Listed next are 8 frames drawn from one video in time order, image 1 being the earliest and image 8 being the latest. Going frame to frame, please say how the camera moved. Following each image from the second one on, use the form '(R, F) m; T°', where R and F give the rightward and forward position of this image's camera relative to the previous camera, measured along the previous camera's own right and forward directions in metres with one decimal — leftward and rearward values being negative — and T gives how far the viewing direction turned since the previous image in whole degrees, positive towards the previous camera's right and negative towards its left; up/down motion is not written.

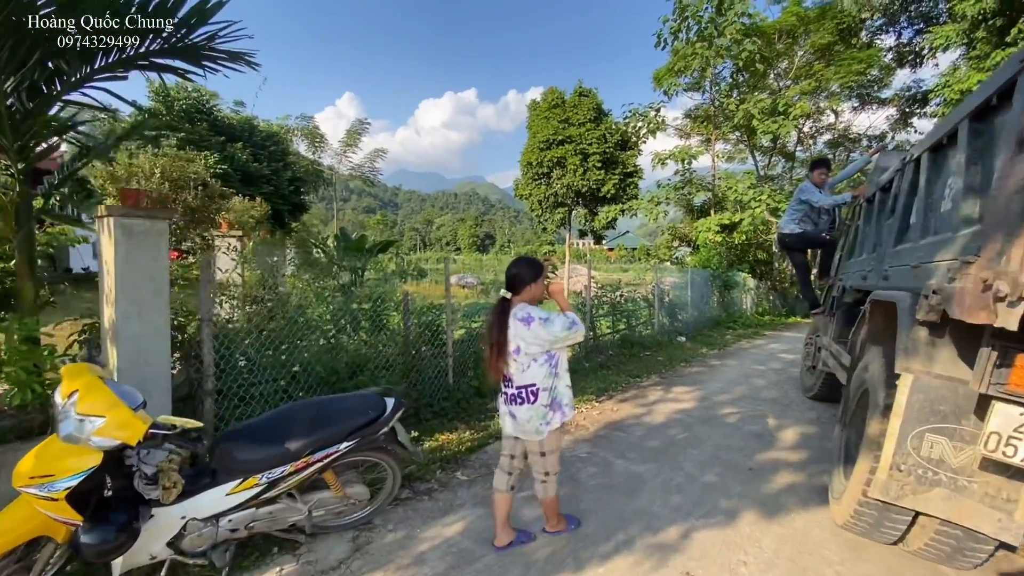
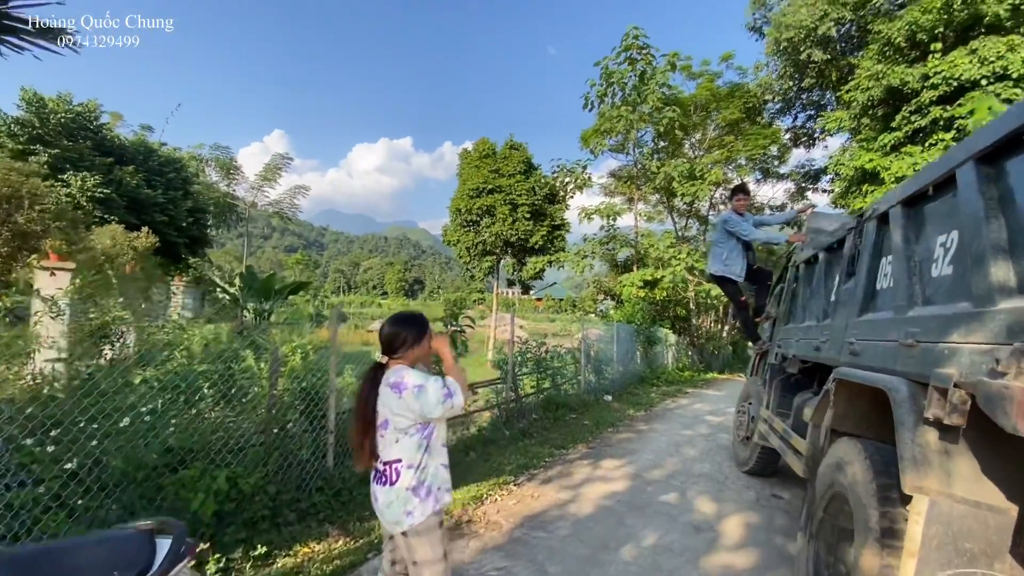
(+0.2, +0.8) m; +8°
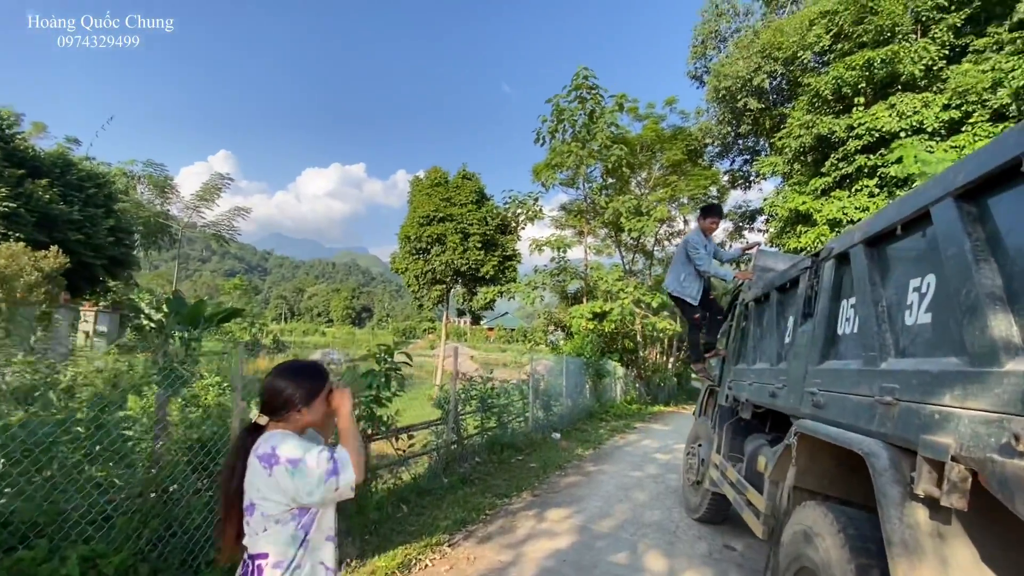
(+0.1, +0.4) m; +6°
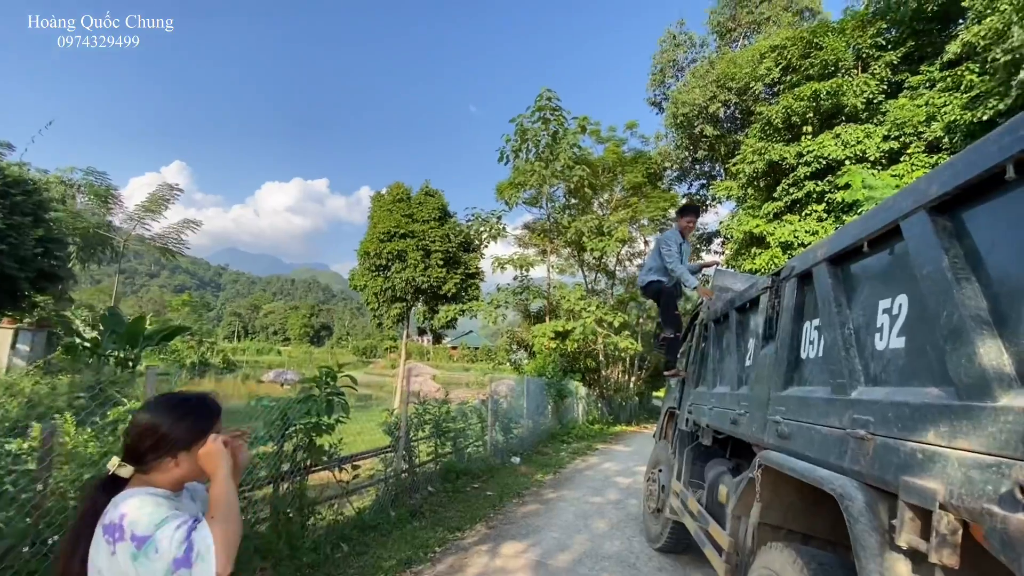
(+0.1, +0.2) m; +4°
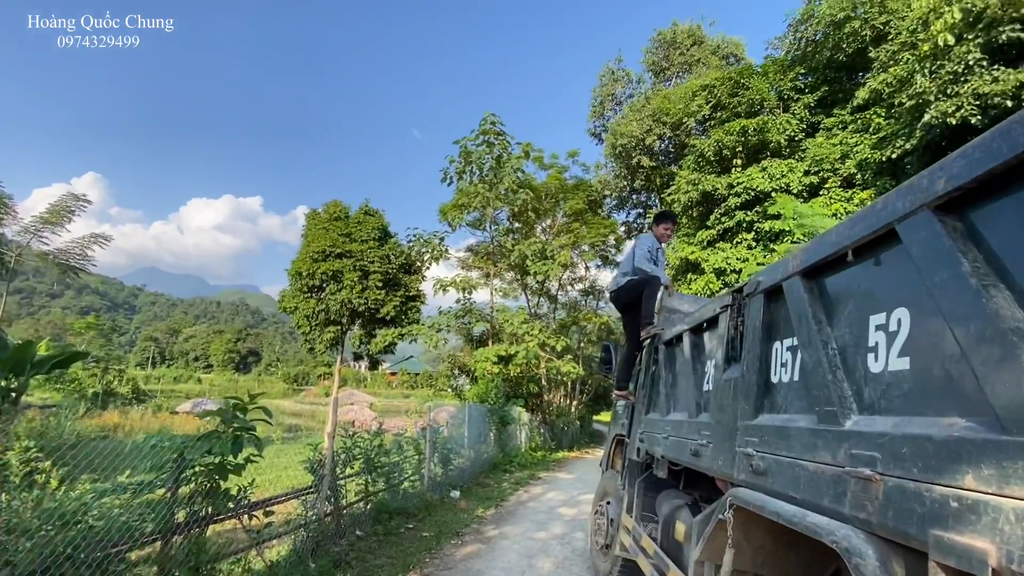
(0.0, +0.3) m; +7°
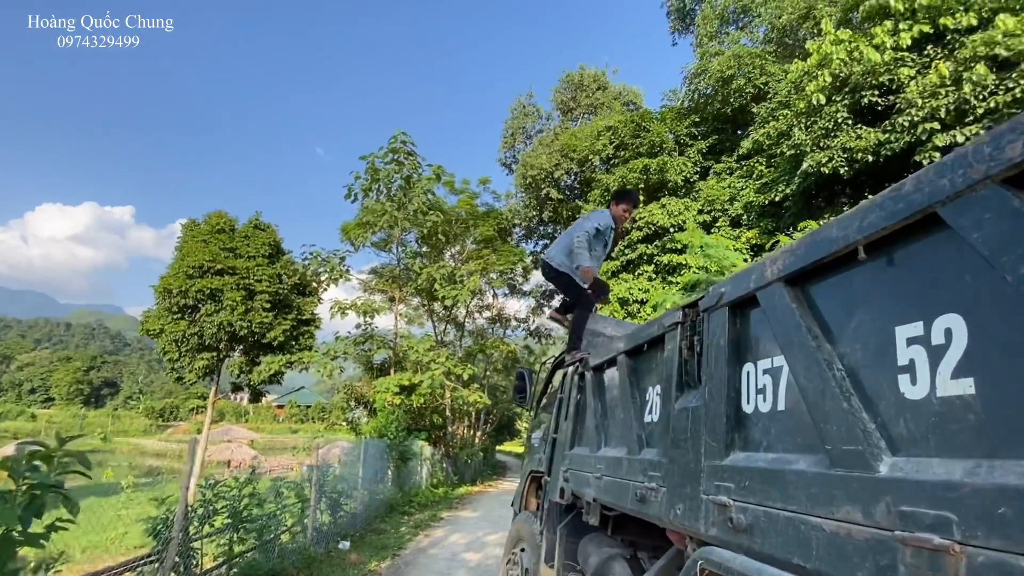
(0.0, +0.5) m; +11°
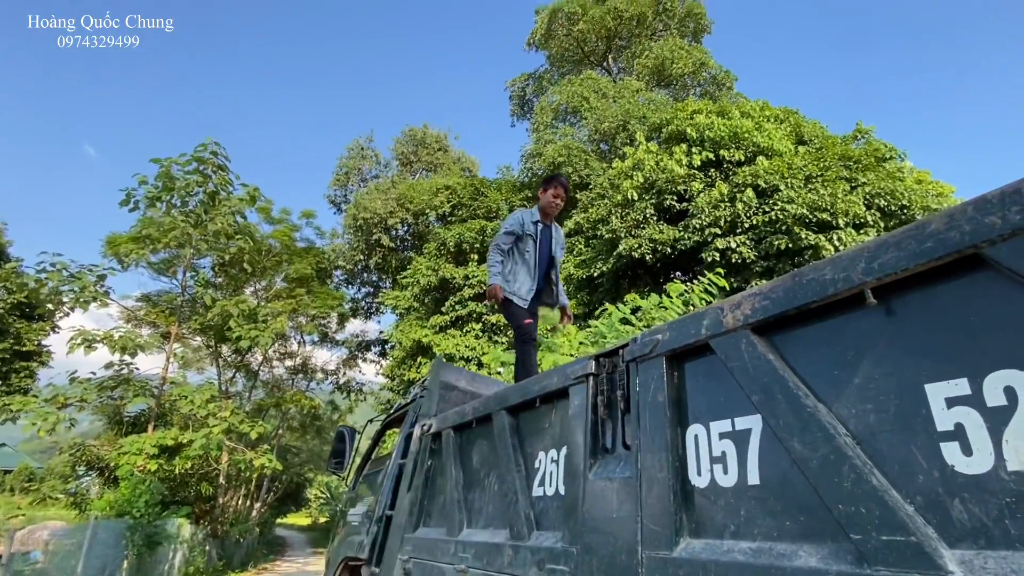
(-0.2, +0.5) m; +21°
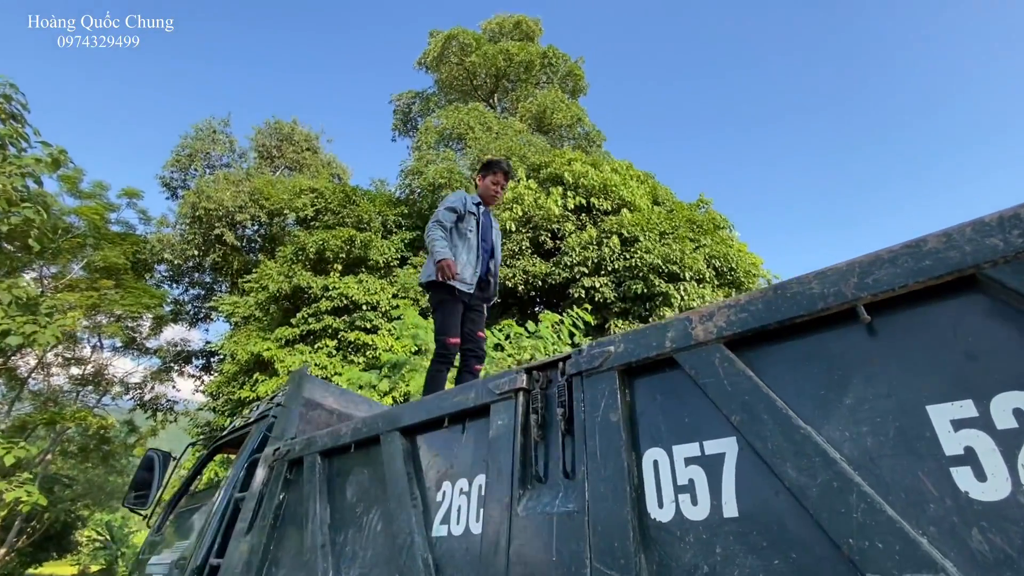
(-0.2, +0.3) m; +16°
